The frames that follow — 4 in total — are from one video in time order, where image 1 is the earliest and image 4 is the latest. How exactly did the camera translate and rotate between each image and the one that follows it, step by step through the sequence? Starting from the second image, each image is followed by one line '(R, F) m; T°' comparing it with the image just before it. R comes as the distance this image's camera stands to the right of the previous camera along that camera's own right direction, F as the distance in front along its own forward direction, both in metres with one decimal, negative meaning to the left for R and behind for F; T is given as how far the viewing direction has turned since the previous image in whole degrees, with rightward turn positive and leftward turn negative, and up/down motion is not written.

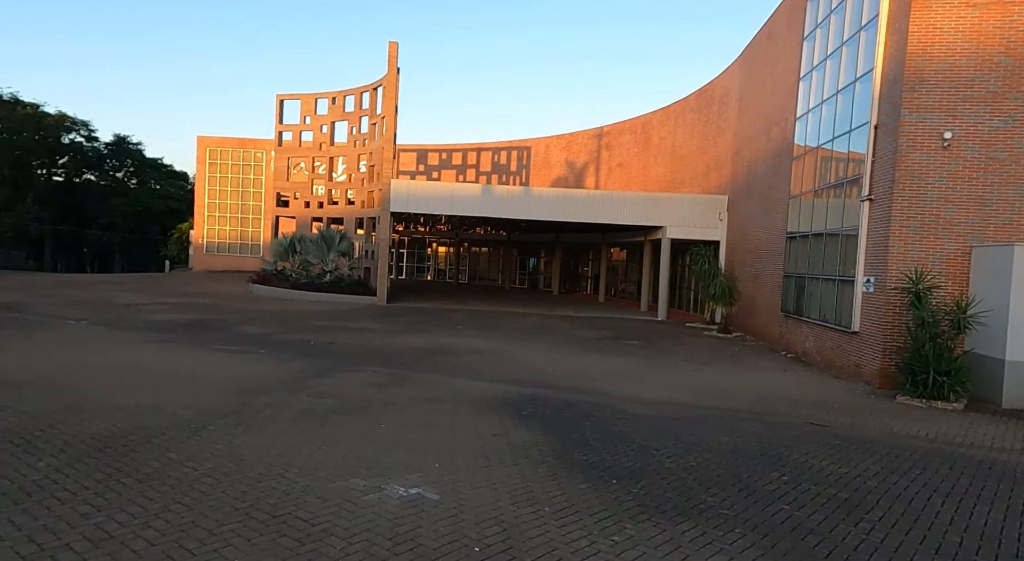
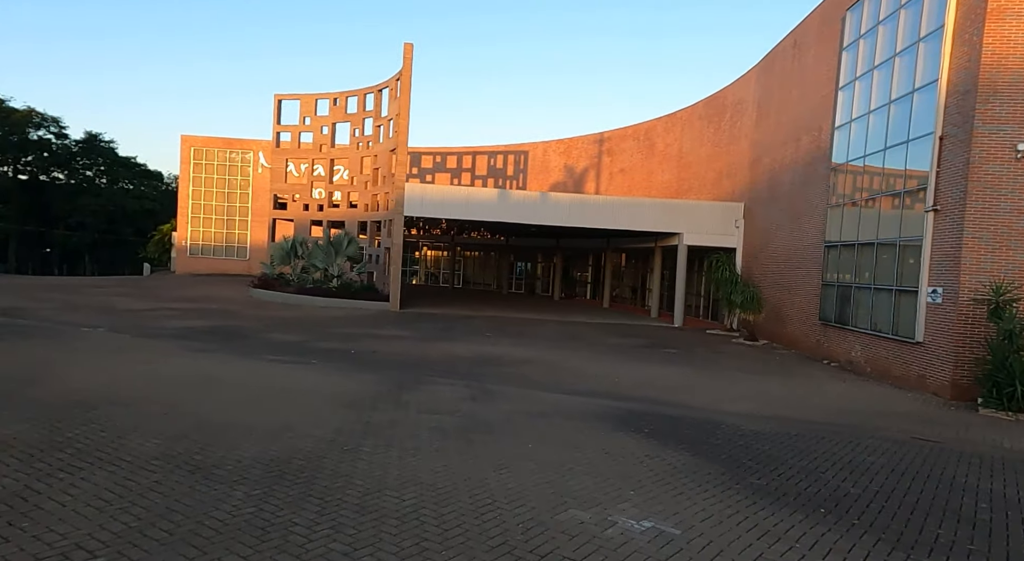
(-1.6, +0.3) m; +2°
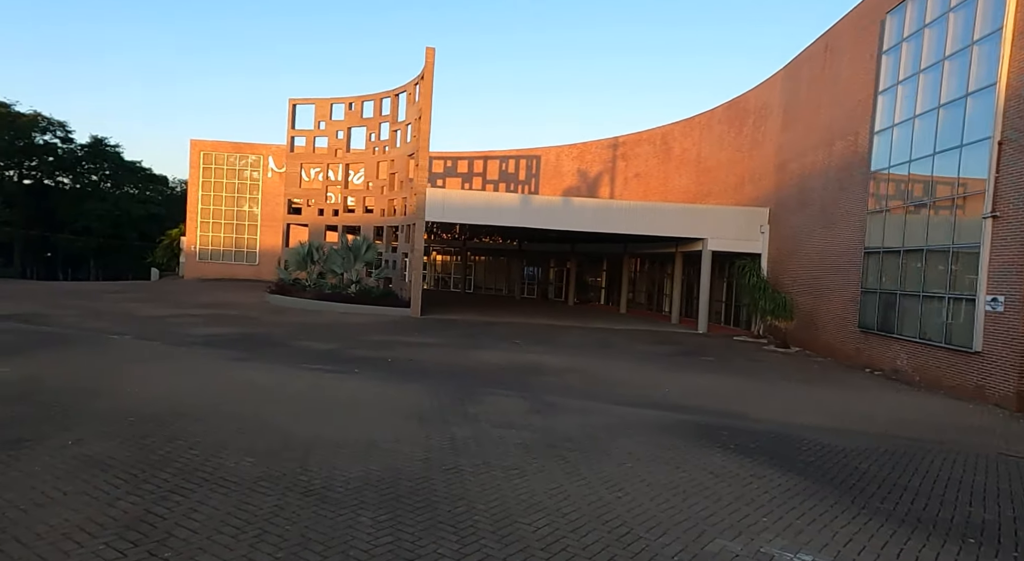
(-0.9, +0.2) m; 0°
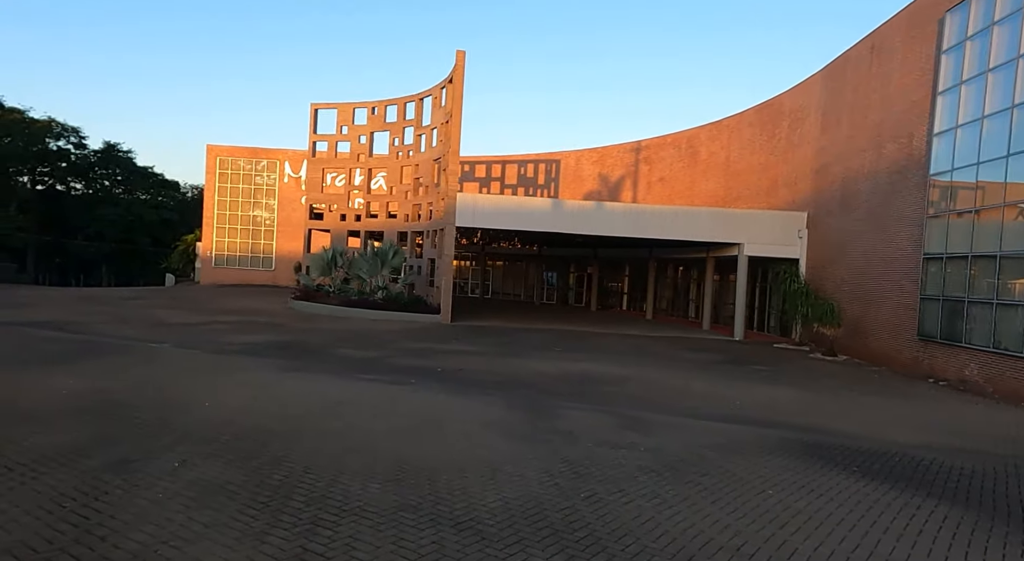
(-1.0, +0.4) m; 0°
